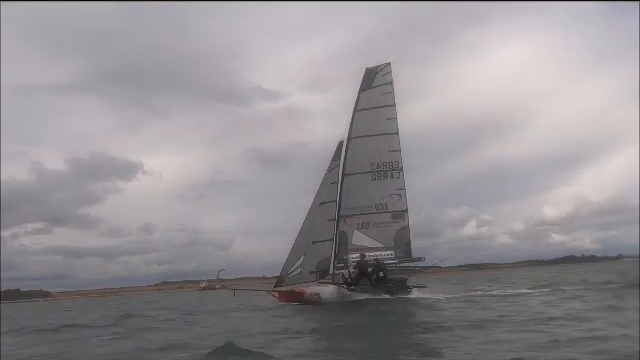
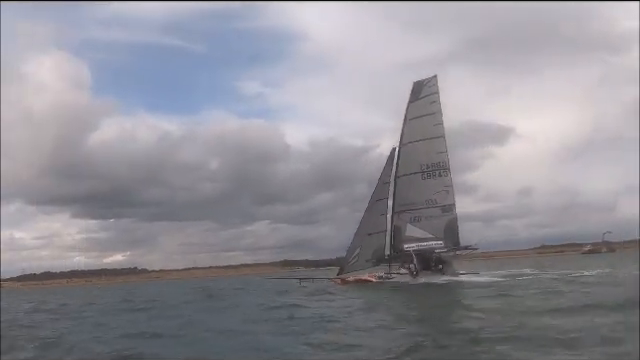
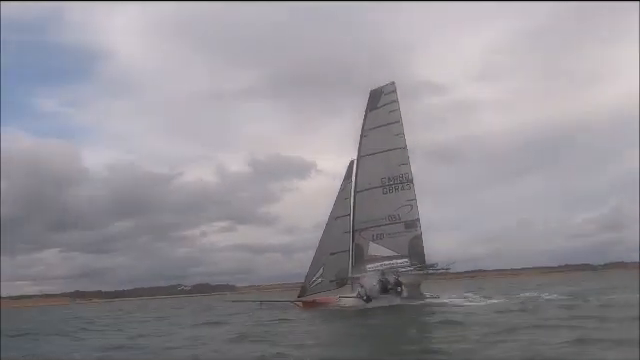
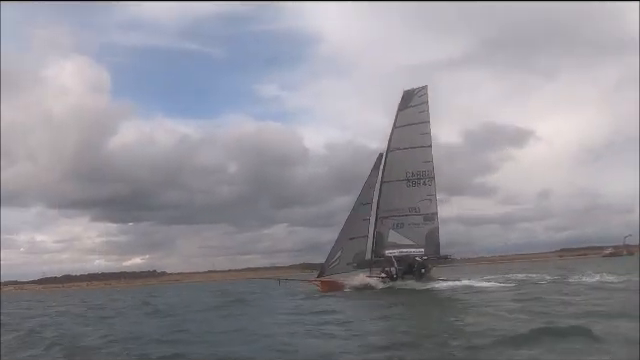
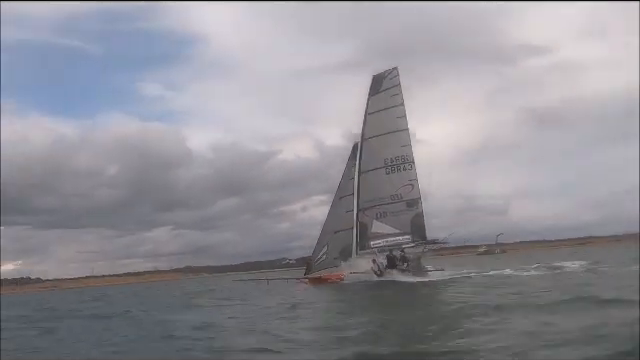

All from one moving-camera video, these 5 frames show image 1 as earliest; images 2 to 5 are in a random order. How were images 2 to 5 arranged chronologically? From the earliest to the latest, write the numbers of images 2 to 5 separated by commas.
3, 5, 2, 4
